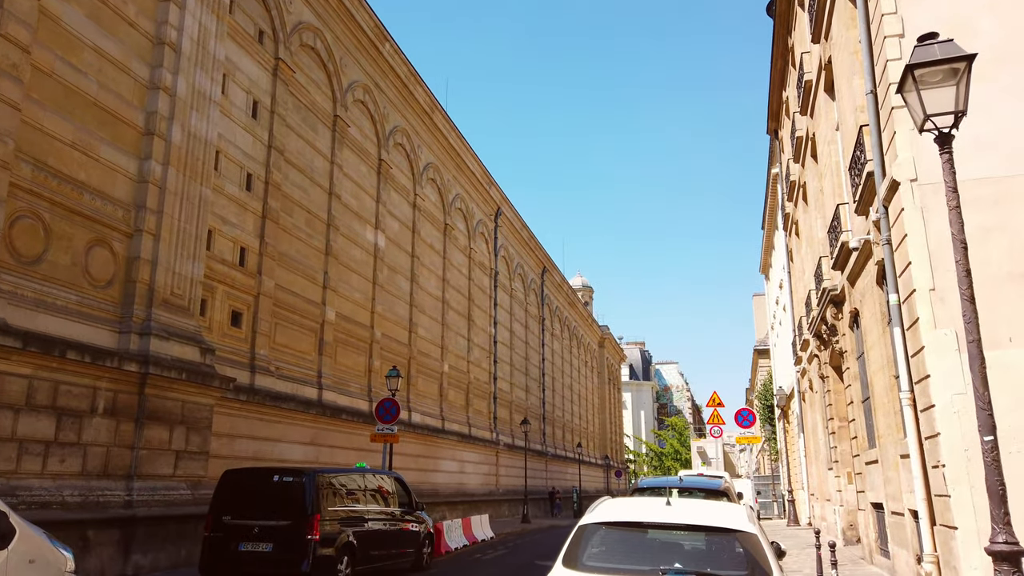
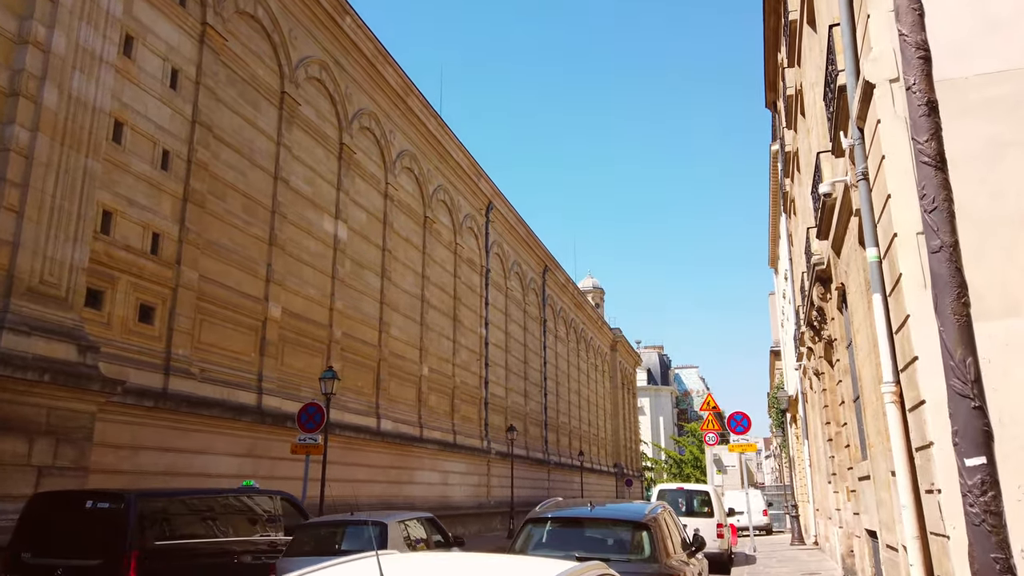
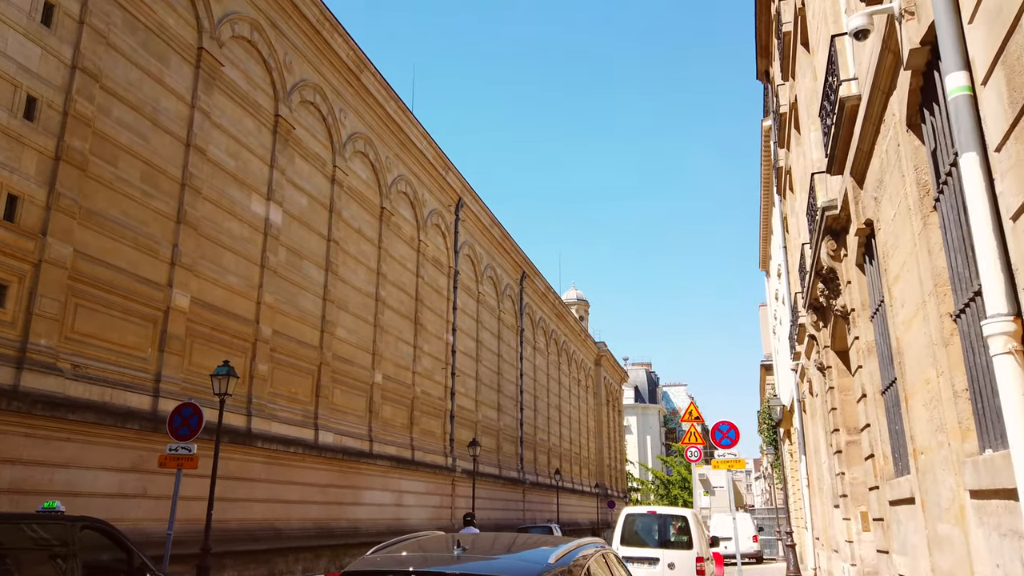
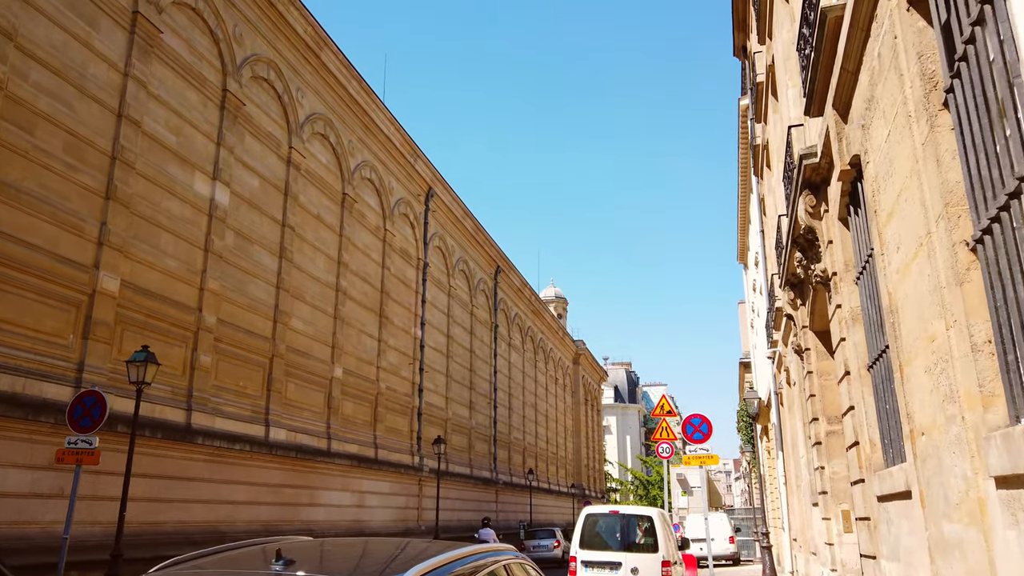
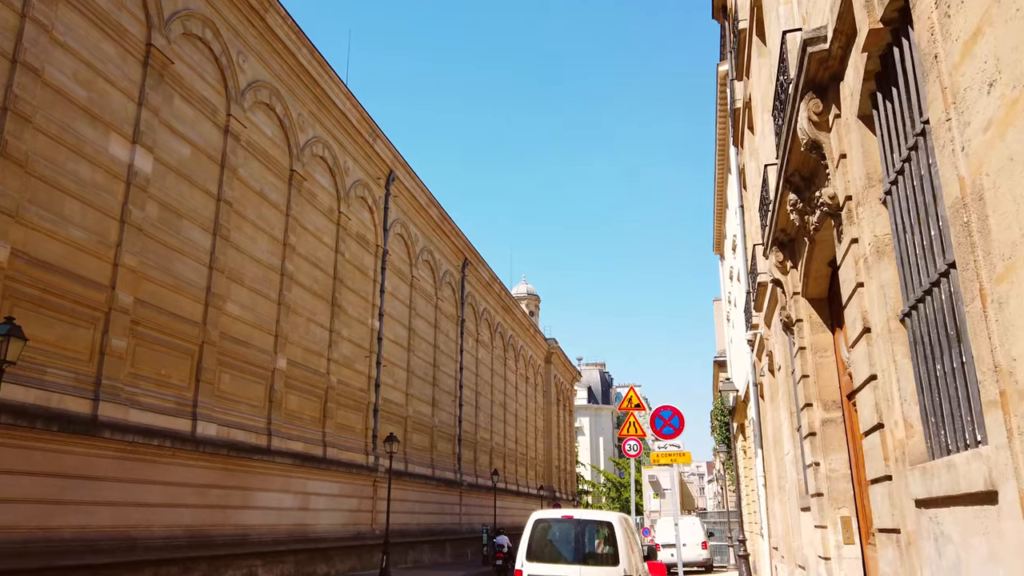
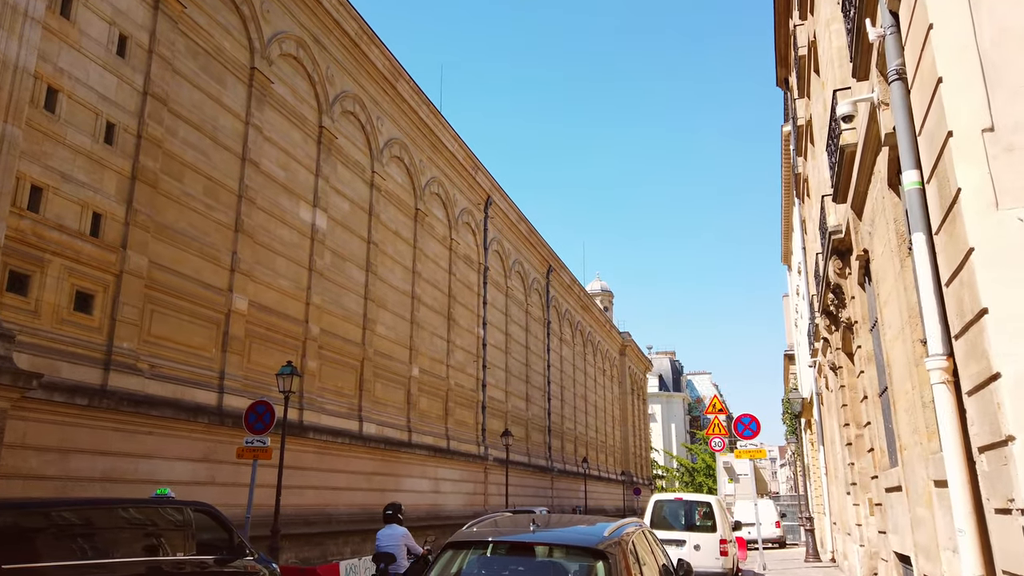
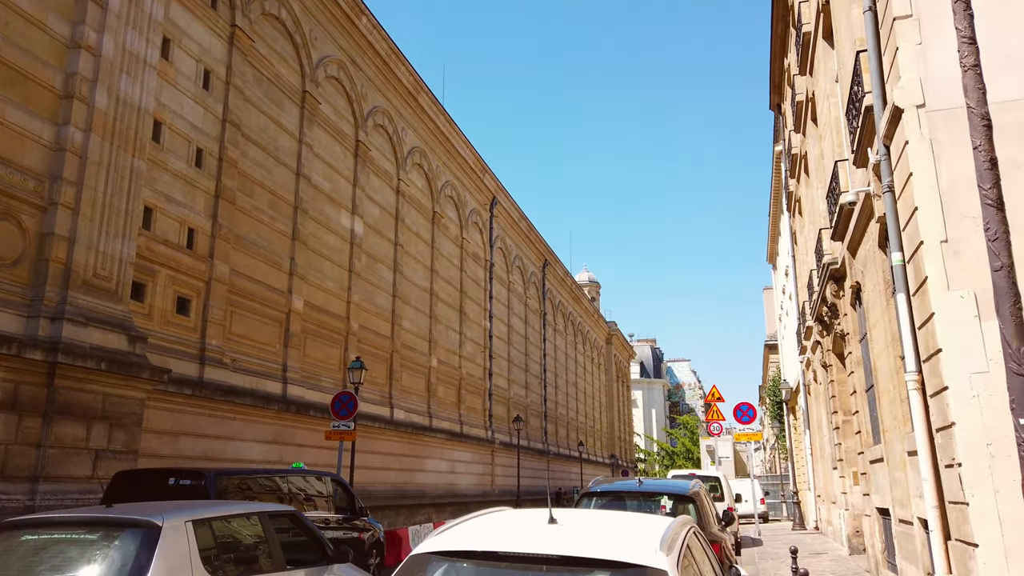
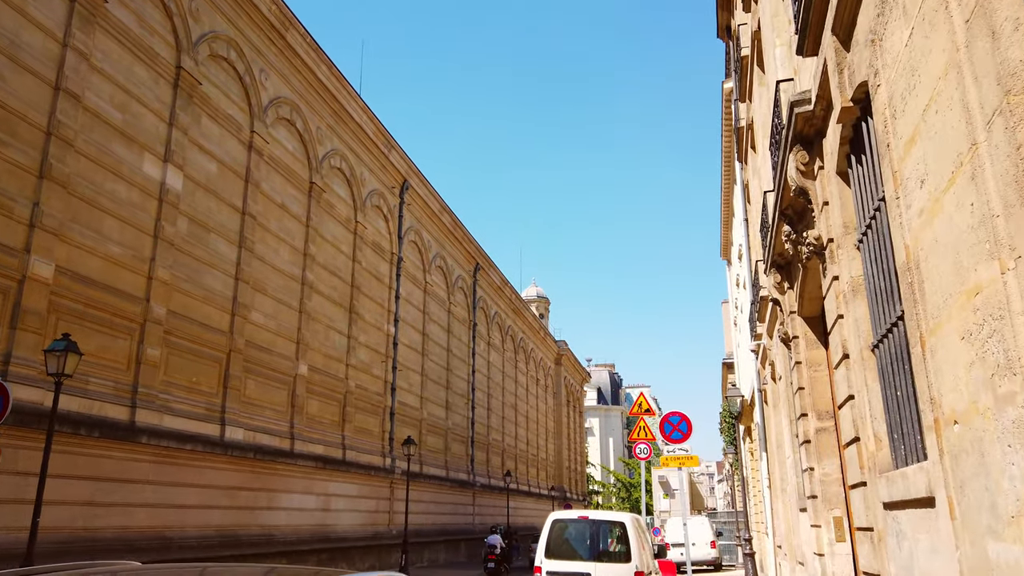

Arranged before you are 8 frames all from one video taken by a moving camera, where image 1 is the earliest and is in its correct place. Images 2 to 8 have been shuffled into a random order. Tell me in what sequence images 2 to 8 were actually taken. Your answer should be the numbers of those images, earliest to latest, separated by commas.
7, 2, 6, 3, 4, 8, 5
